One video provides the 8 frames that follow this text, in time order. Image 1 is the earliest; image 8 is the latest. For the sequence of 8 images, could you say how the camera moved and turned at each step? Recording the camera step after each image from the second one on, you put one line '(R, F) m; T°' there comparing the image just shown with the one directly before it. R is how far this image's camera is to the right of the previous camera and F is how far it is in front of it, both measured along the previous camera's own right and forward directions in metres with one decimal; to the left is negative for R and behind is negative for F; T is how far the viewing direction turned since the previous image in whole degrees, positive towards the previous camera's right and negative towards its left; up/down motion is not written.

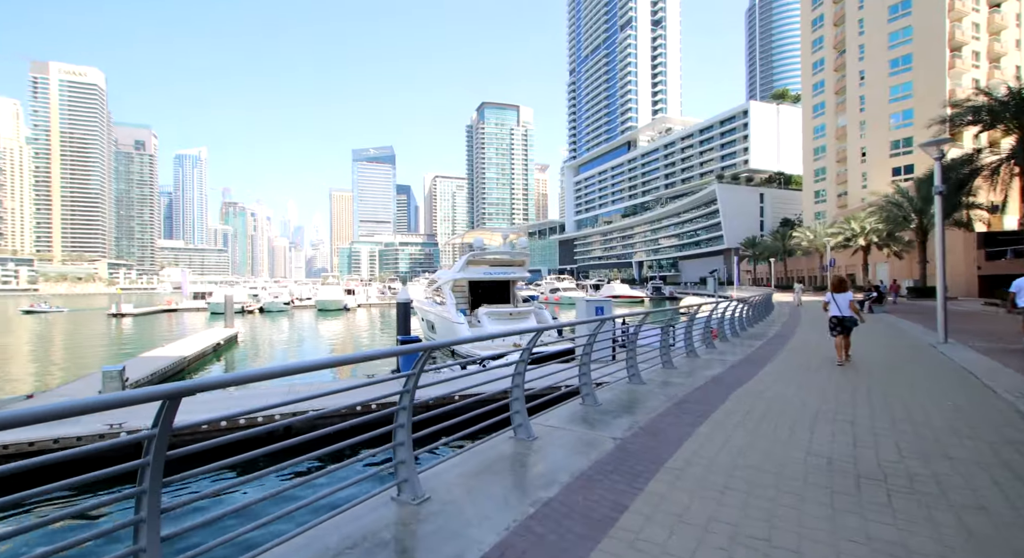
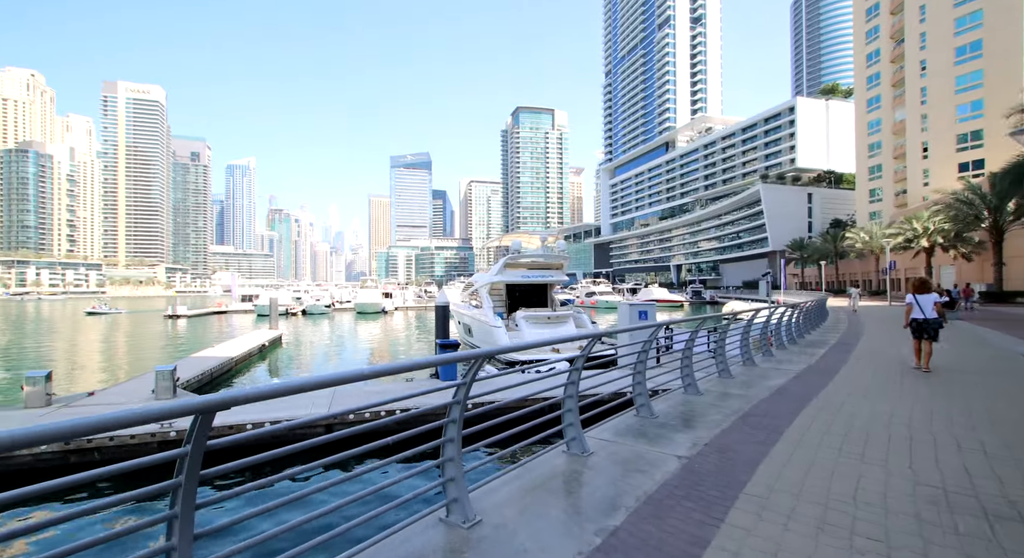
(-0.2, +0.3) m; -4°
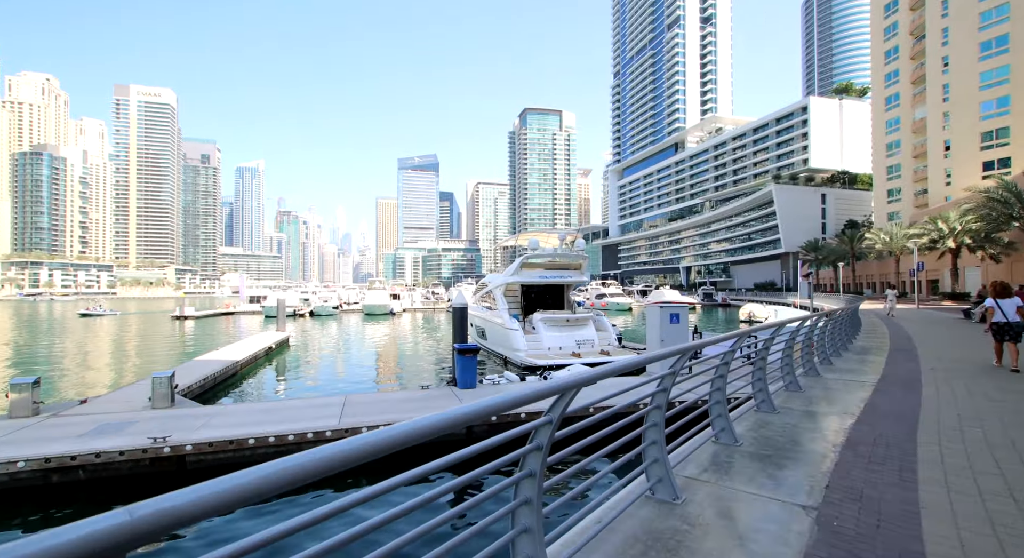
(-0.5, +1.0) m; -1°
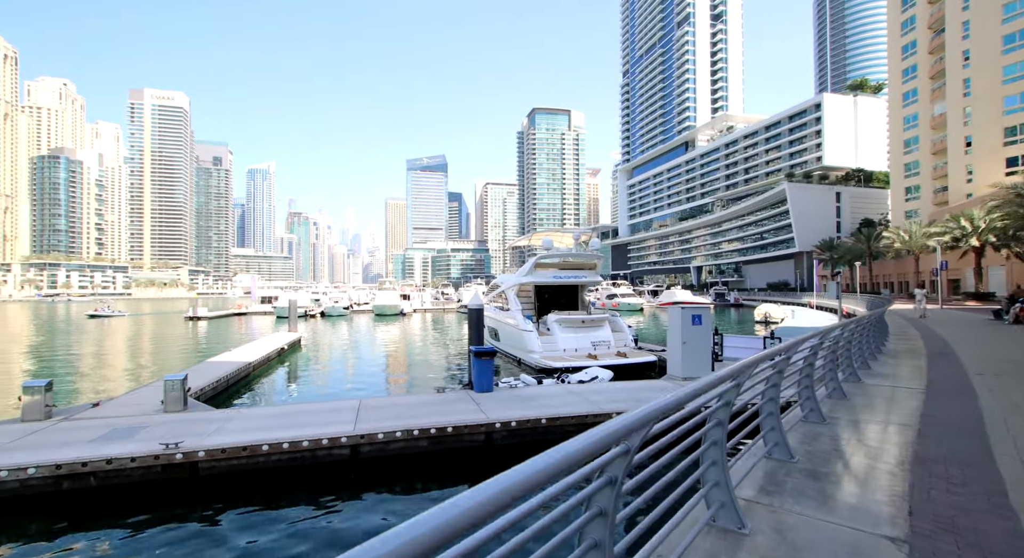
(-0.2, +0.4) m; -1°
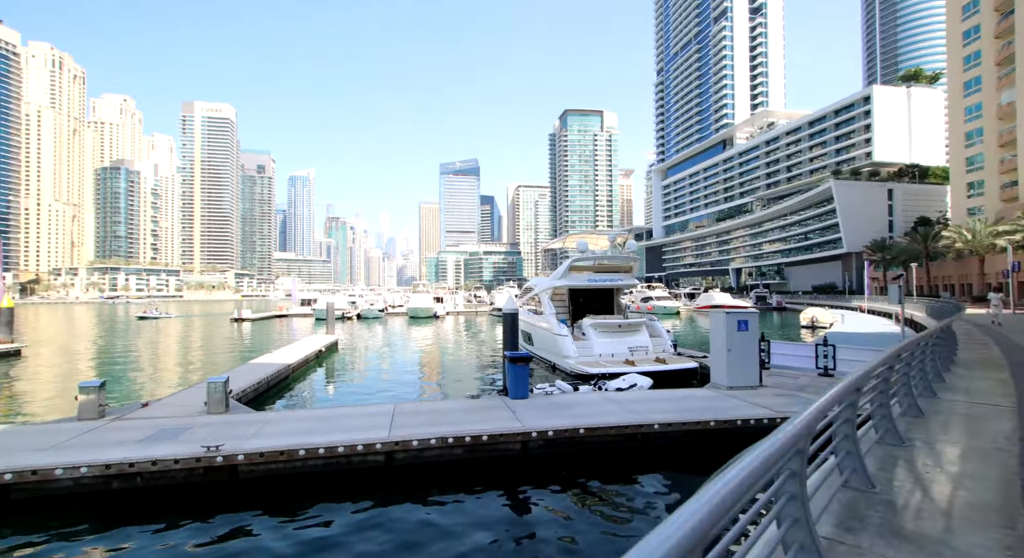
(-0.1, +0.3) m; -4°
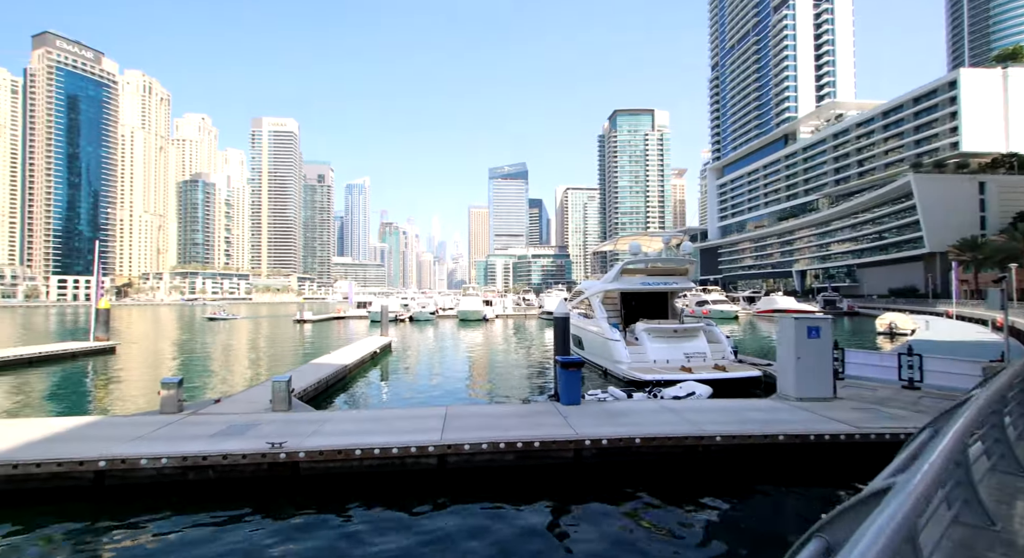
(-0.1, +0.2) m; -6°
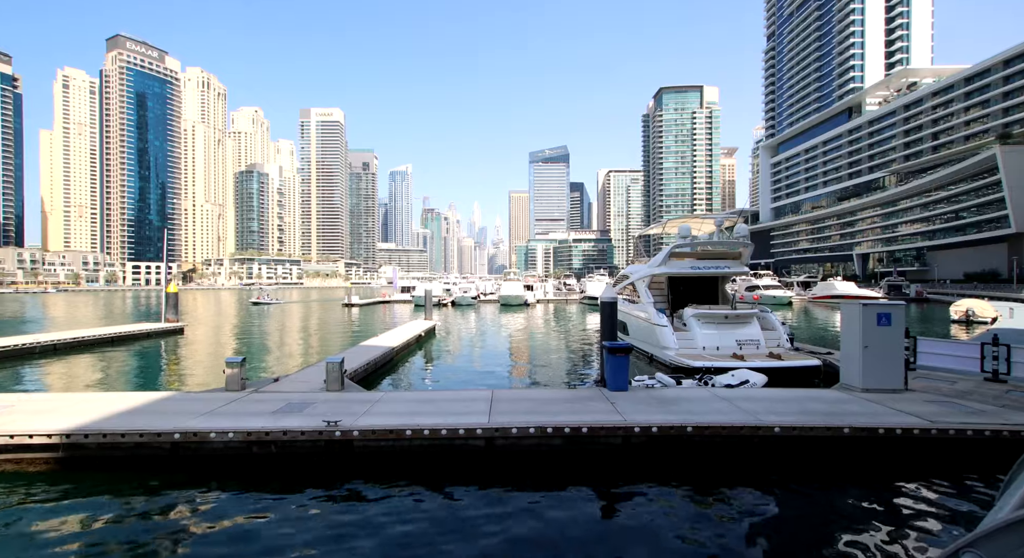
(-0.1, +0.1) m; -5°
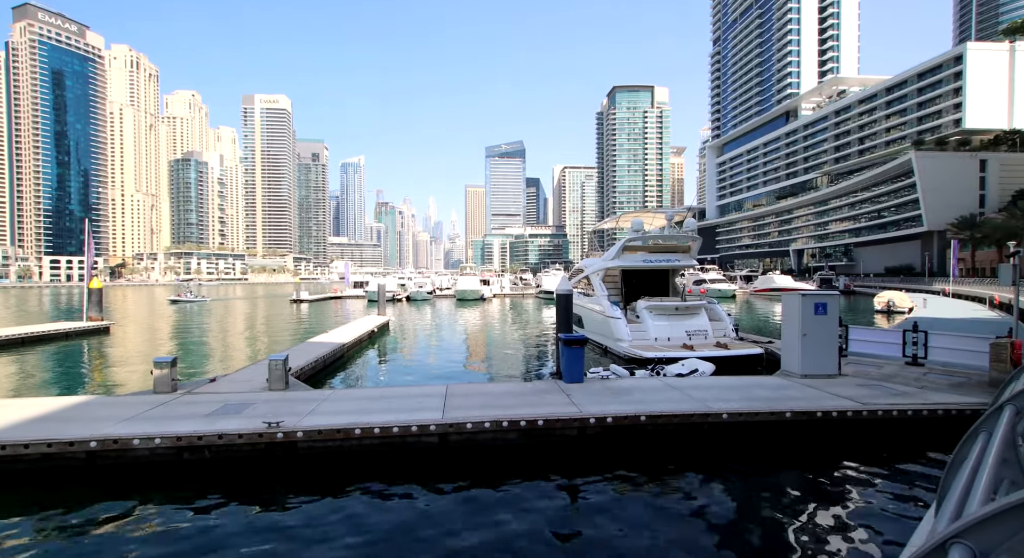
(0.0, +0.2) m; +5°
